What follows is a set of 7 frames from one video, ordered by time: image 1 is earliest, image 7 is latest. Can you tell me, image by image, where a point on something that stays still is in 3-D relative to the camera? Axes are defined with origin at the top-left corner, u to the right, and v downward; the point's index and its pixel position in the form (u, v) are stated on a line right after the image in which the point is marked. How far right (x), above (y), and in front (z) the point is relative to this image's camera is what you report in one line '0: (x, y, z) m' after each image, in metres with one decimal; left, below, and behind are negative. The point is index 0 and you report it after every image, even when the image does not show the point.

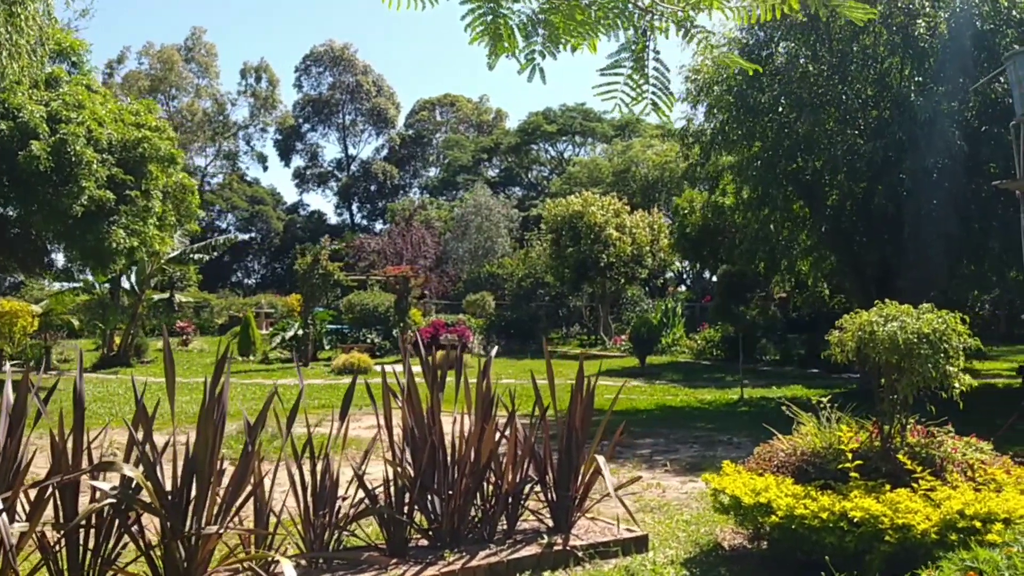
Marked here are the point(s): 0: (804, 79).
0: (+3.6, +2.6, +10.8) m
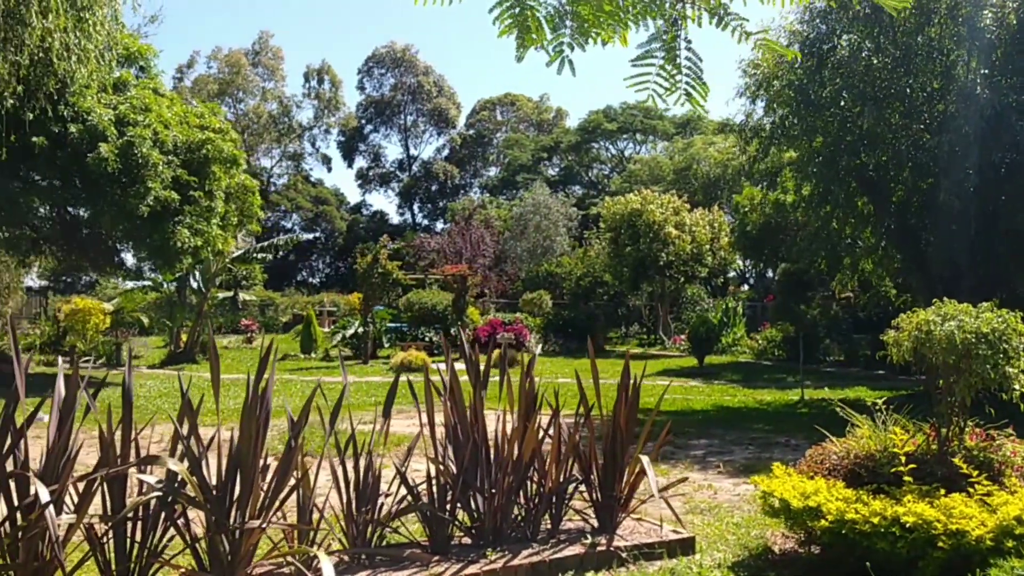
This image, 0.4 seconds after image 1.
0: (+4.3, +2.6, +10.5) m
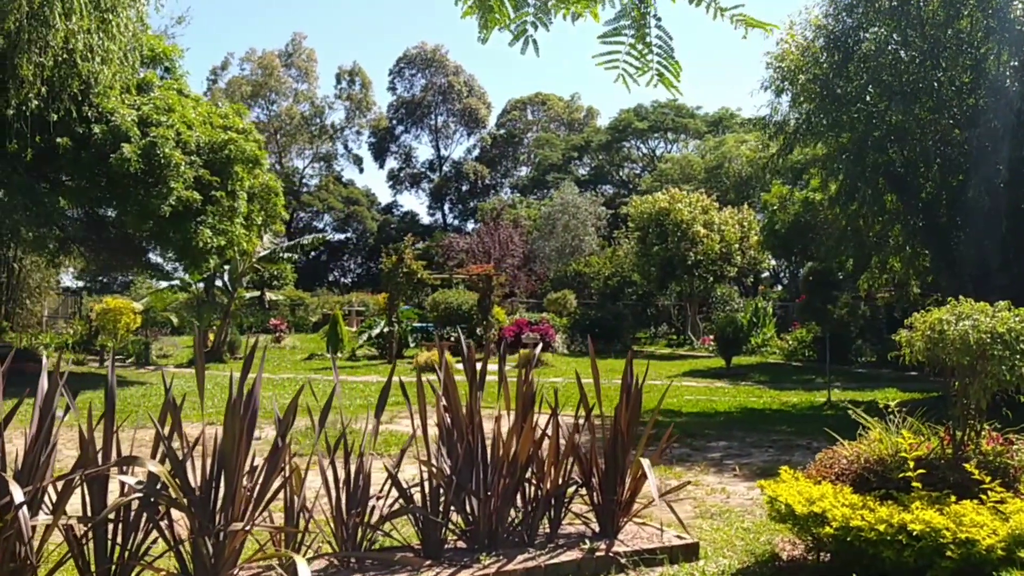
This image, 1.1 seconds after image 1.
0: (+4.5, +2.6, +10.2) m
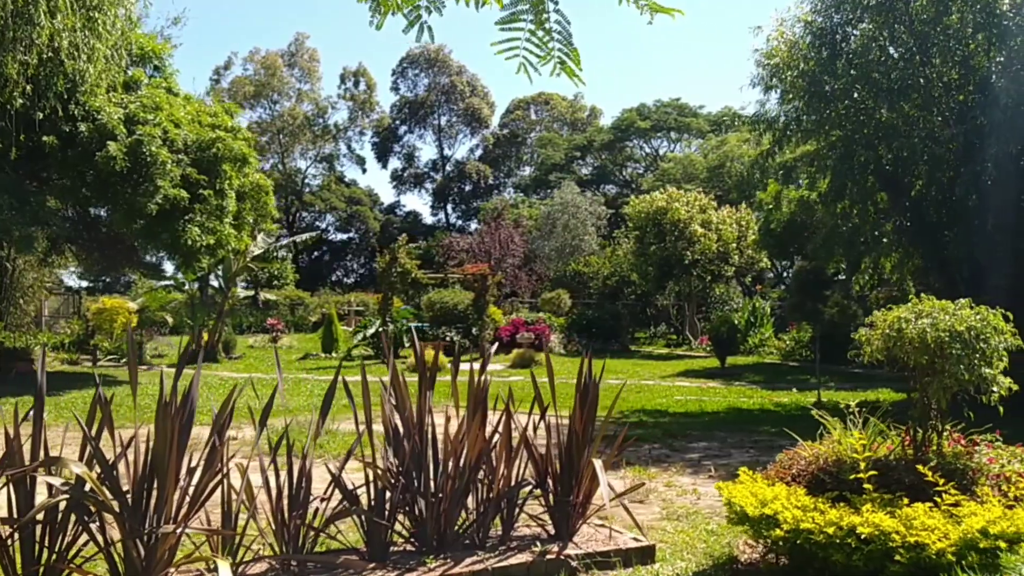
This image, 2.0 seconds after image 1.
0: (+4.3, +2.6, +10.1) m
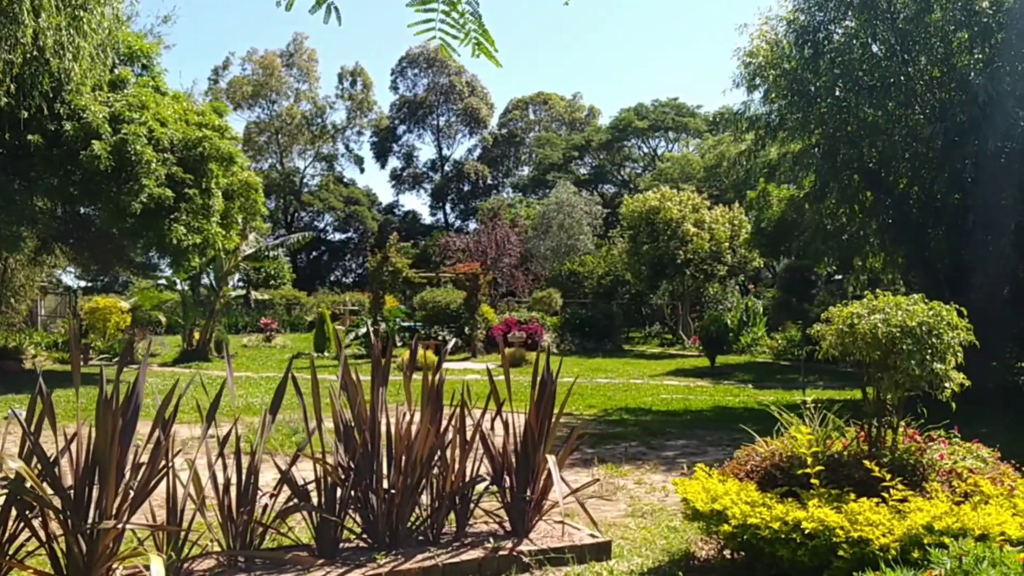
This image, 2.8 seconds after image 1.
0: (+4.1, +2.6, +10.1) m
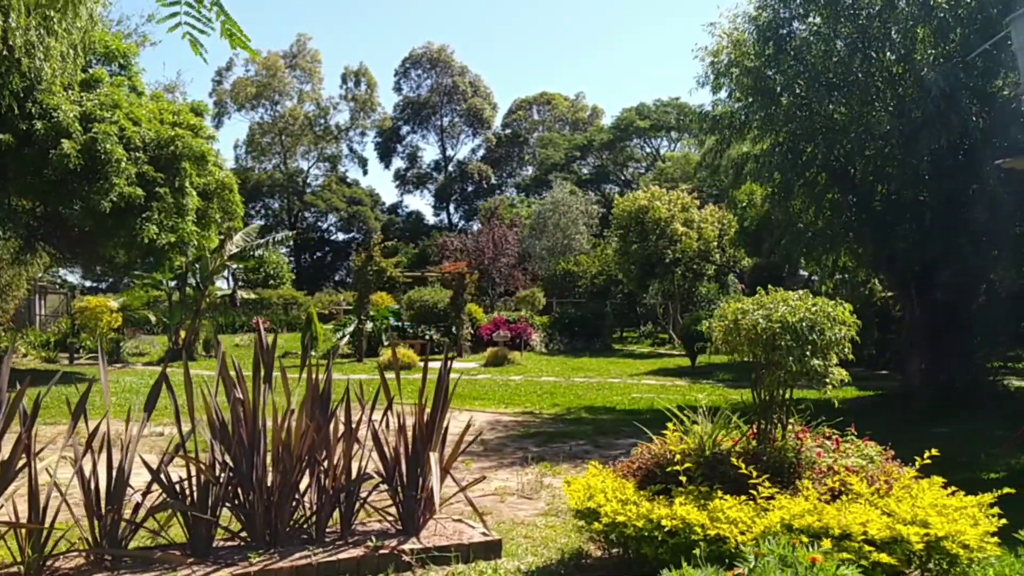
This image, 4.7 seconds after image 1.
0: (+3.6, +2.6, +10.0) m
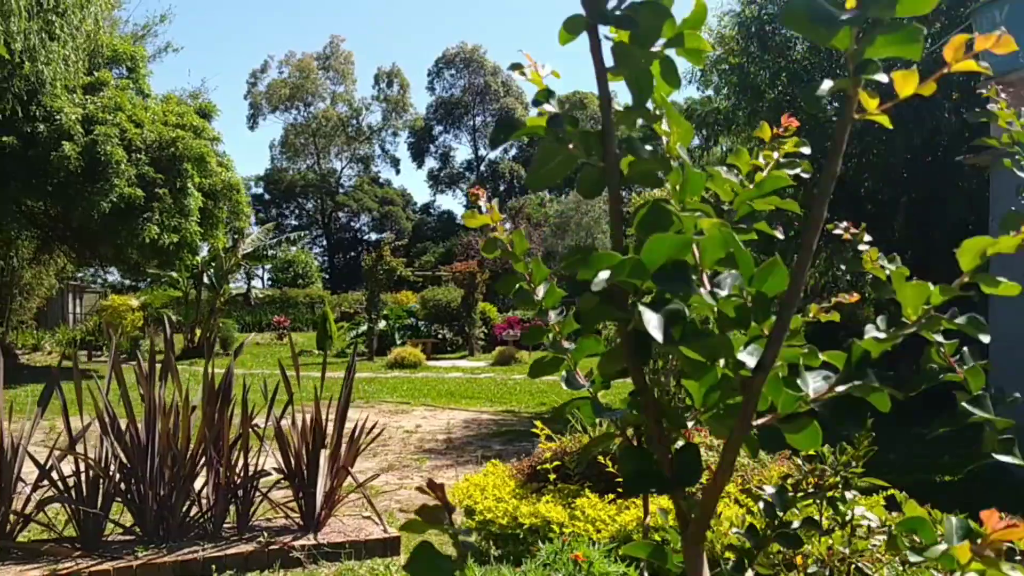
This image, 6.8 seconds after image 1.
0: (+3.4, +2.7, +9.8) m
